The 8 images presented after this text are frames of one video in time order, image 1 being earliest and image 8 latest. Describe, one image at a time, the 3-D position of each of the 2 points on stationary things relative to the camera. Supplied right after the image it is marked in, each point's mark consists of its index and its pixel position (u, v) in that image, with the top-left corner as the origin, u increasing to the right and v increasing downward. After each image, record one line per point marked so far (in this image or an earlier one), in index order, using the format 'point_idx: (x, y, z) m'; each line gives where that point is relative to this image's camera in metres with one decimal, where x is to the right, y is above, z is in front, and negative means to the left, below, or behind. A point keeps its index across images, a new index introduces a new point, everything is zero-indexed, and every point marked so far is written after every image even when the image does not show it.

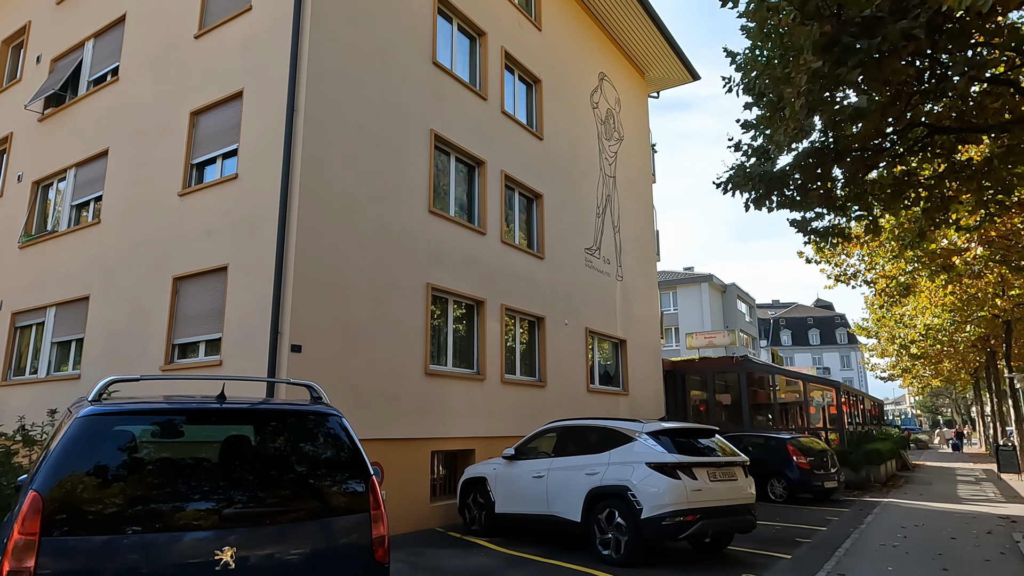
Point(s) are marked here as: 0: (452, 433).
0: (-0.9, -2.2, +10.0) m
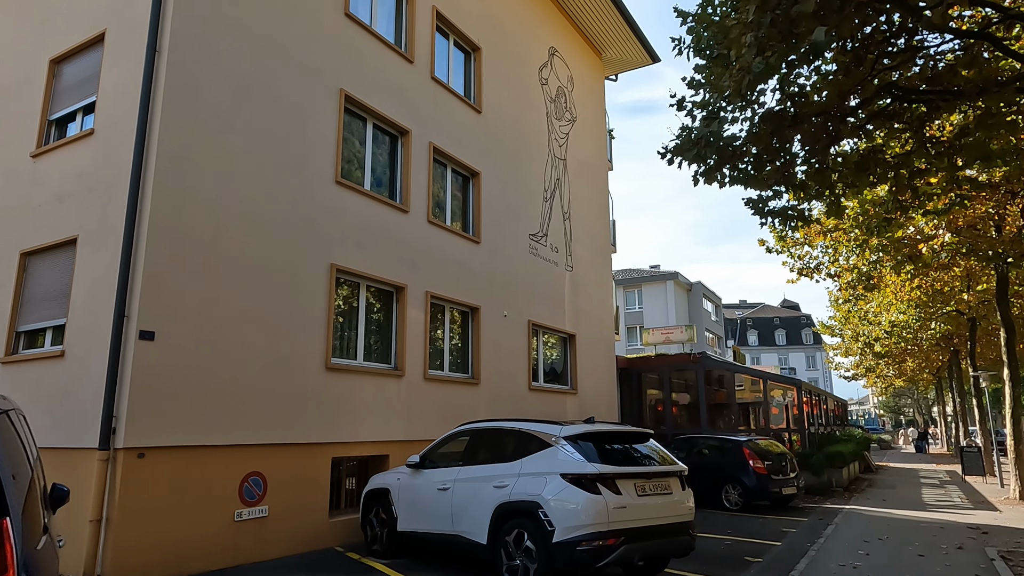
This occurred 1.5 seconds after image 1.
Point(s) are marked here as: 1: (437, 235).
0: (-2.0, -2.0, +8.7) m
1: (-1.2, +0.9, +10.7) m
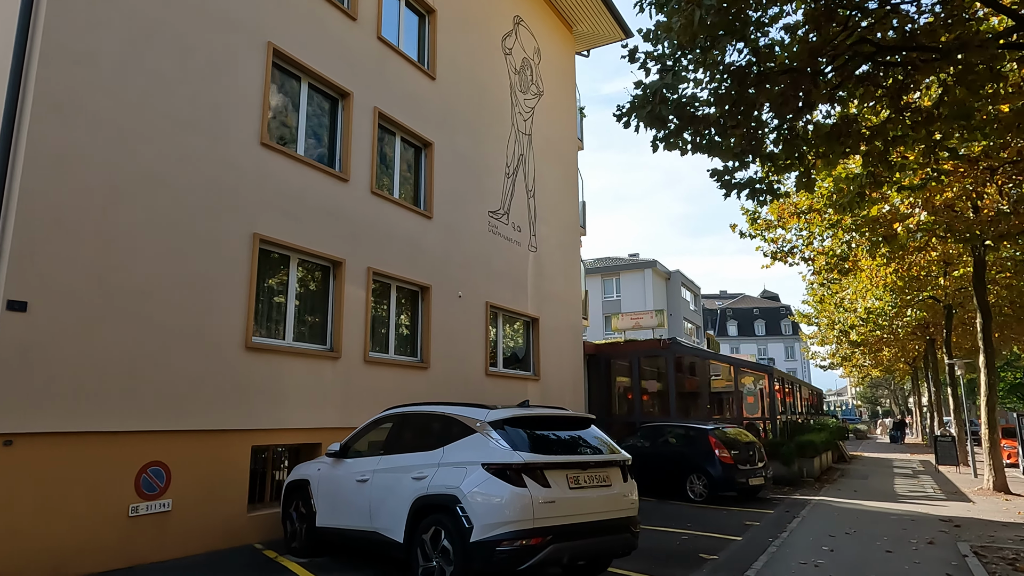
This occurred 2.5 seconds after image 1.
0: (-2.7, -1.6, +8.0) m
1: (-2.0, +1.2, +9.9) m
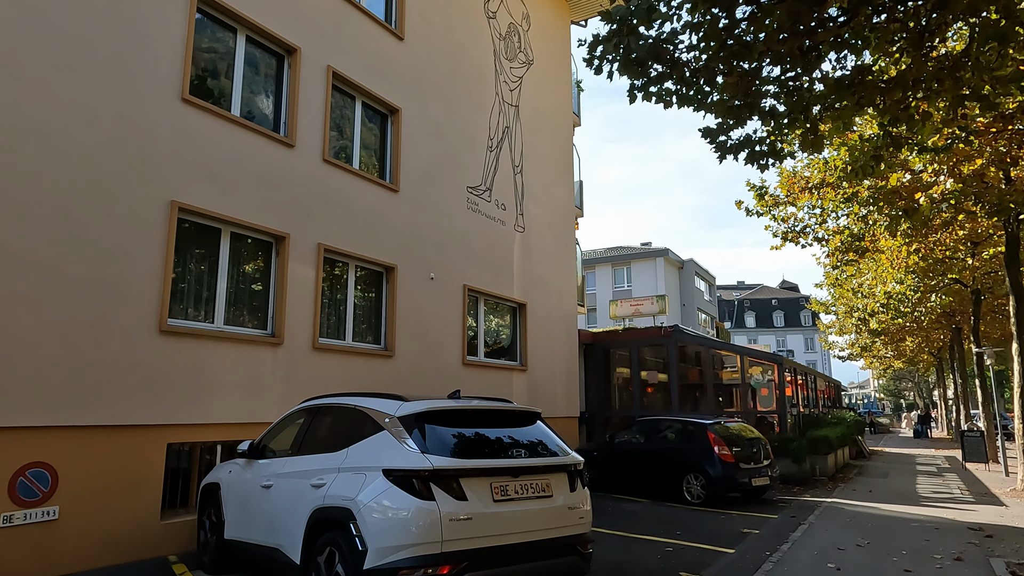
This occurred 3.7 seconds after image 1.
0: (-3.2, -1.4, +7.0) m
1: (-2.4, +1.5, +8.9) m
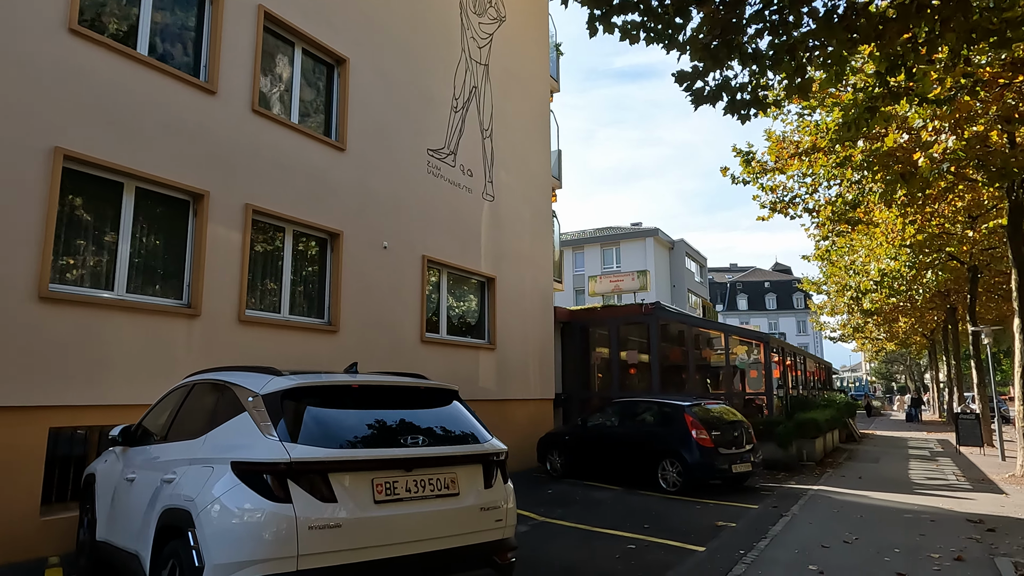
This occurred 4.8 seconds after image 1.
0: (-3.7, -1.0, +6.1) m
1: (-2.9, +1.9, +8.0) m
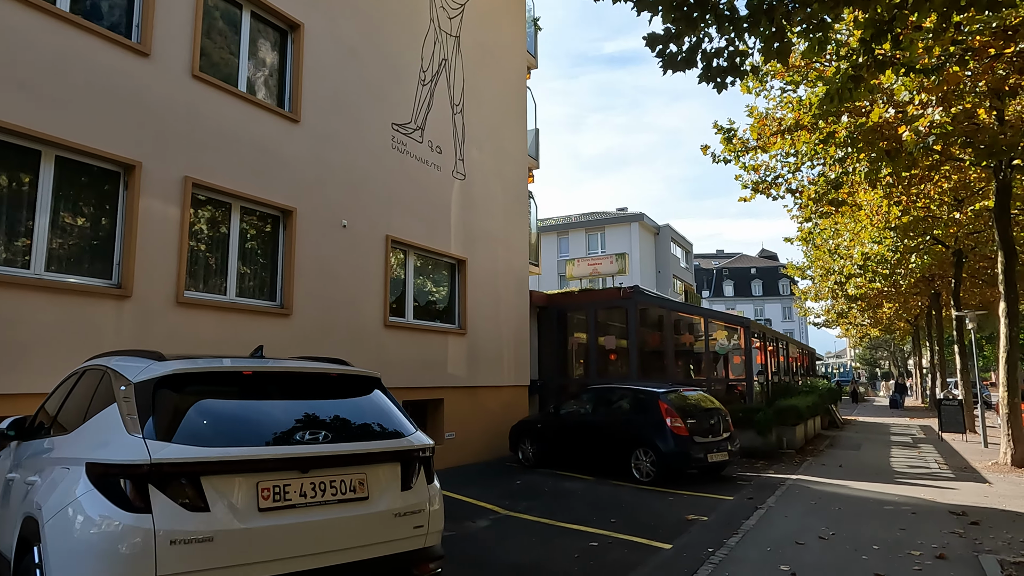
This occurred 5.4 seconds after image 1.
0: (-4.1, -0.8, +5.6) m
1: (-3.4, +2.1, +7.4) m
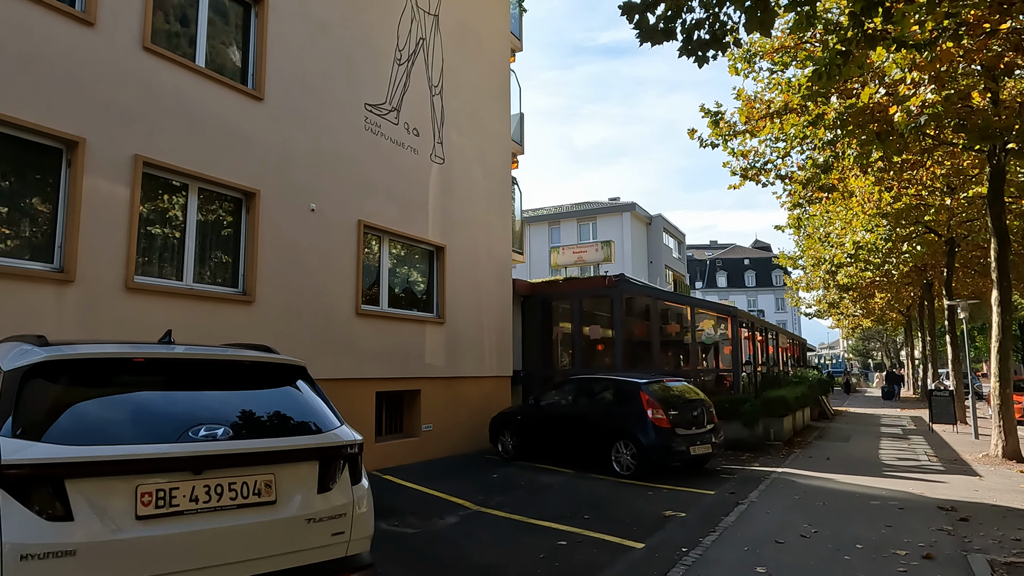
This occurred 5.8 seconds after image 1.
0: (-4.4, -0.7, +5.2) m
1: (-3.7, +2.3, +7.0) m
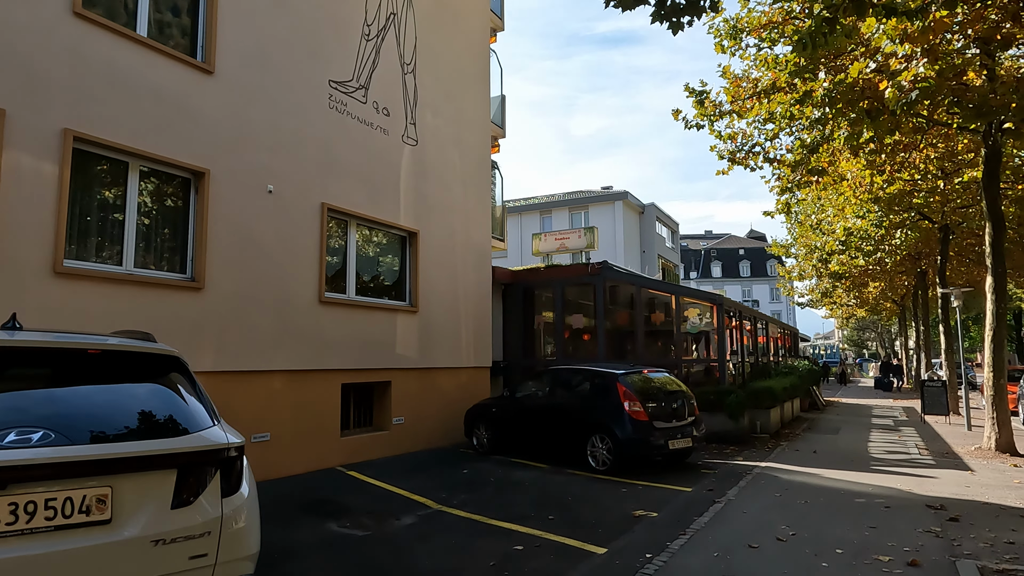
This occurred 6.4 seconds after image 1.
0: (-4.8, -0.6, +4.8) m
1: (-4.0, +2.4, +6.5) m
